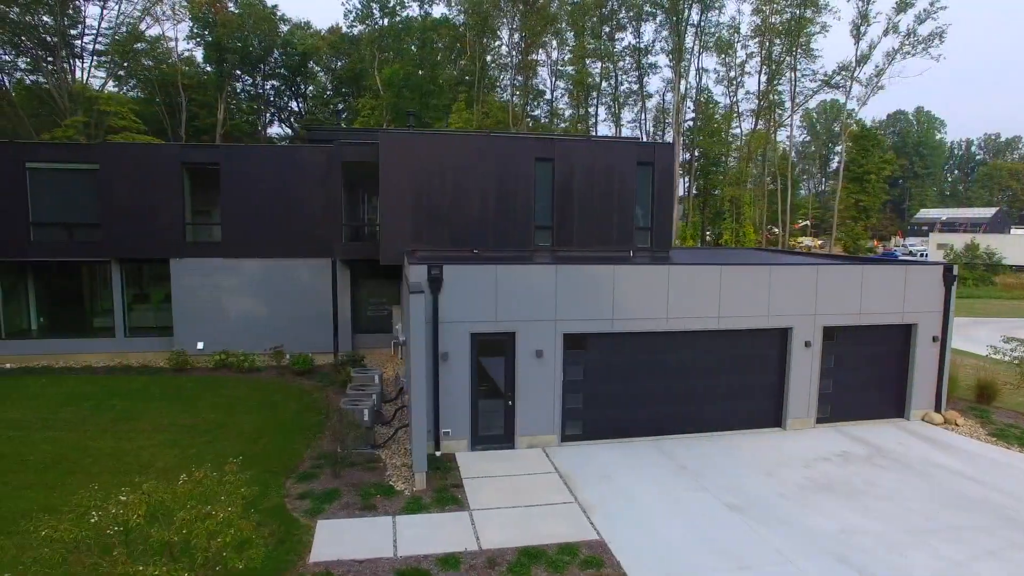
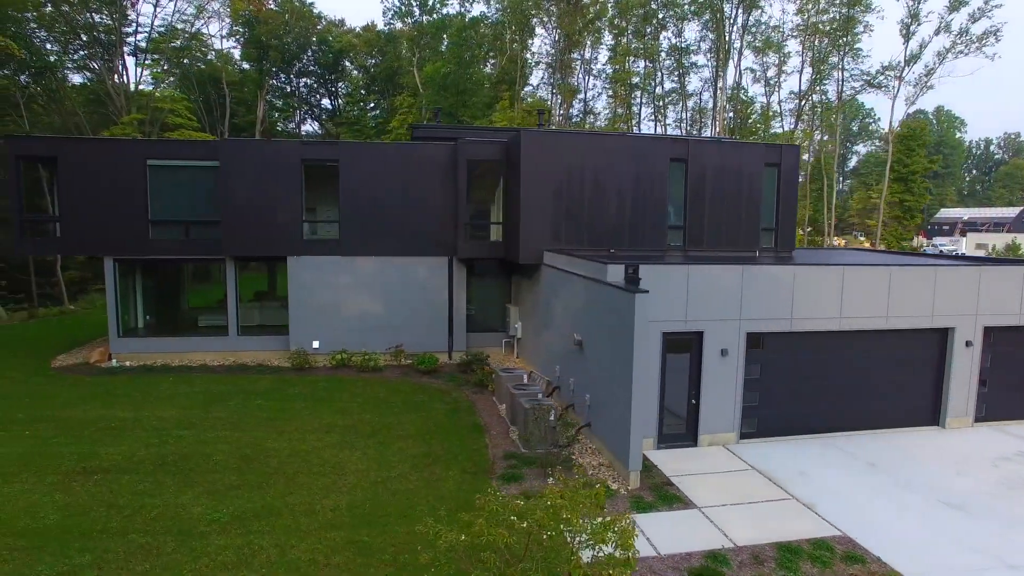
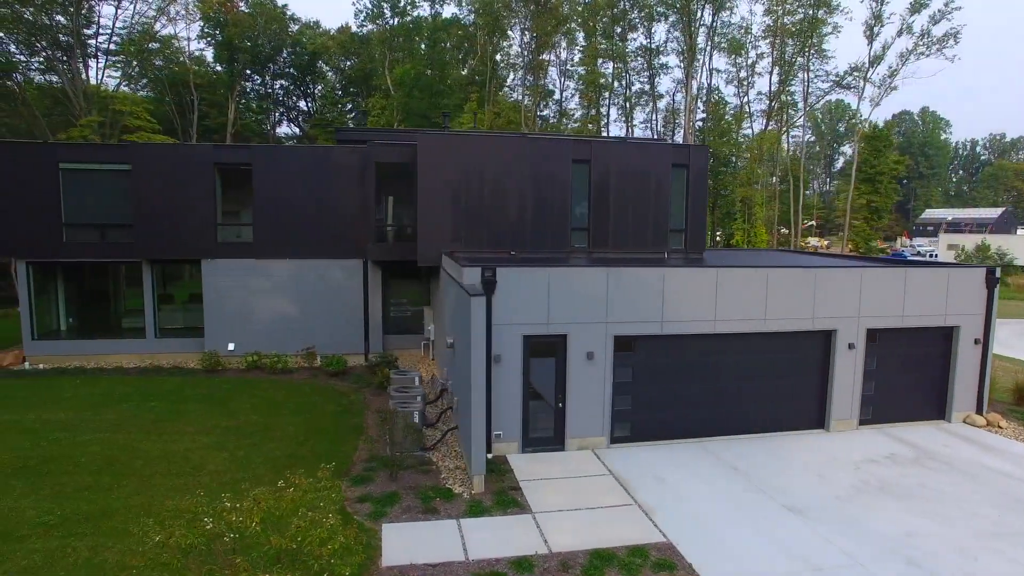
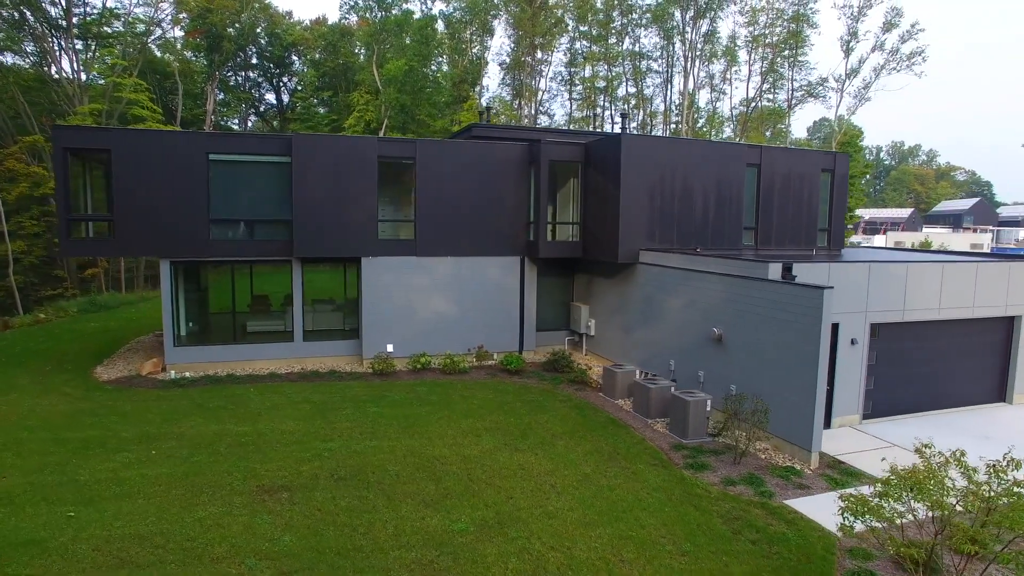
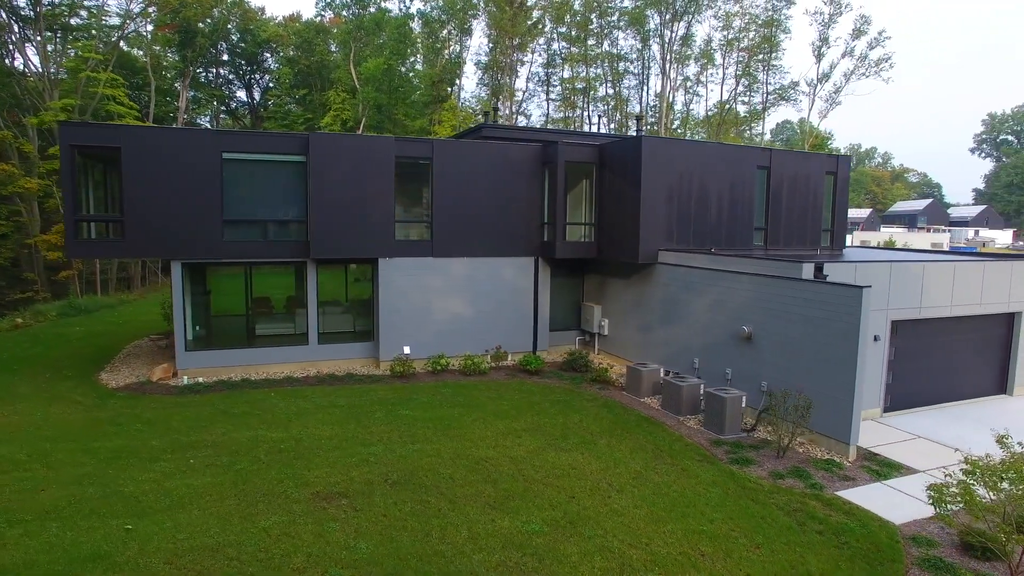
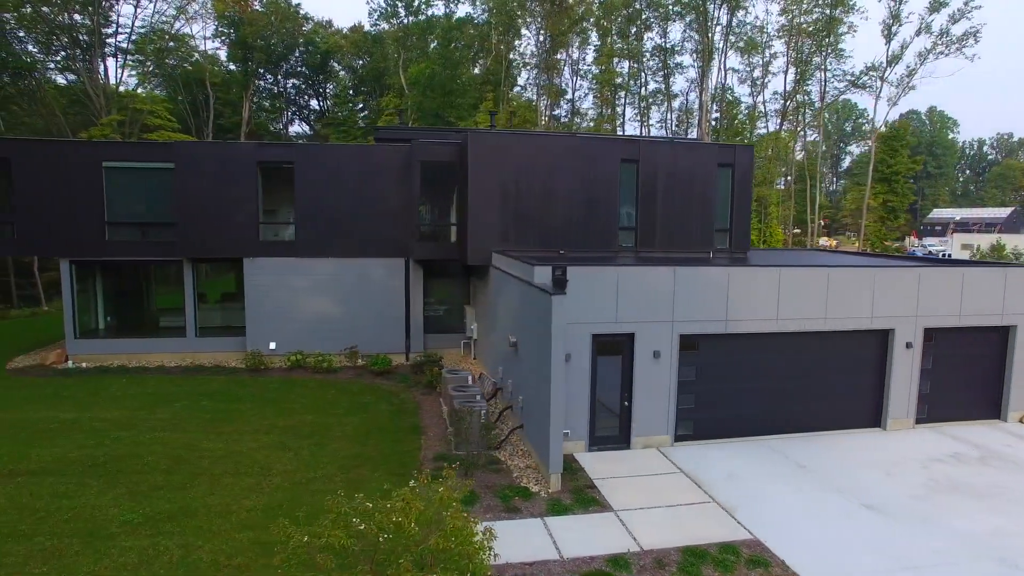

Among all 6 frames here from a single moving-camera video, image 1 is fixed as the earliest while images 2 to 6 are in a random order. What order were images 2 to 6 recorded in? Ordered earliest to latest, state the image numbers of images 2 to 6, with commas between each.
3, 6, 2, 4, 5
